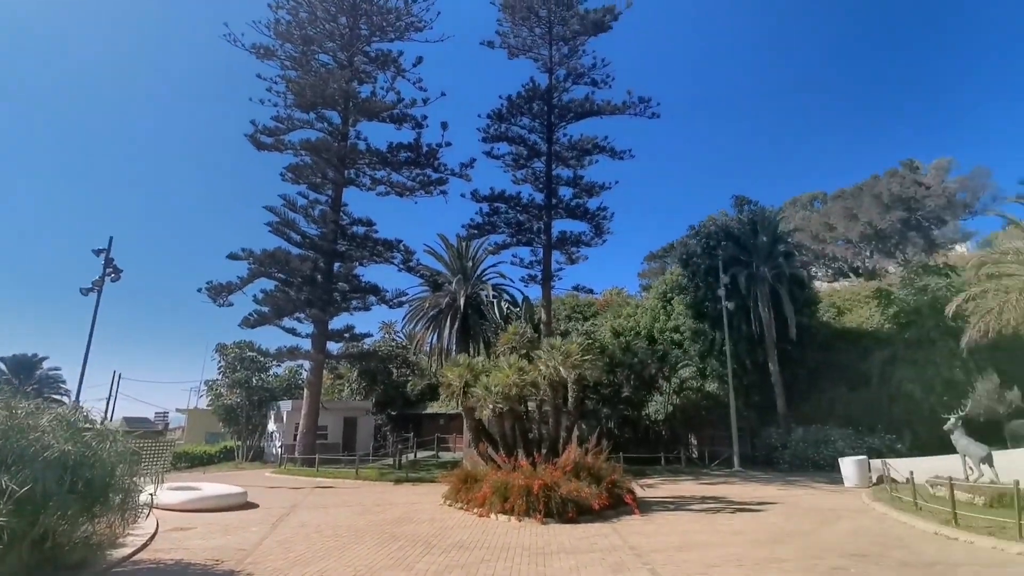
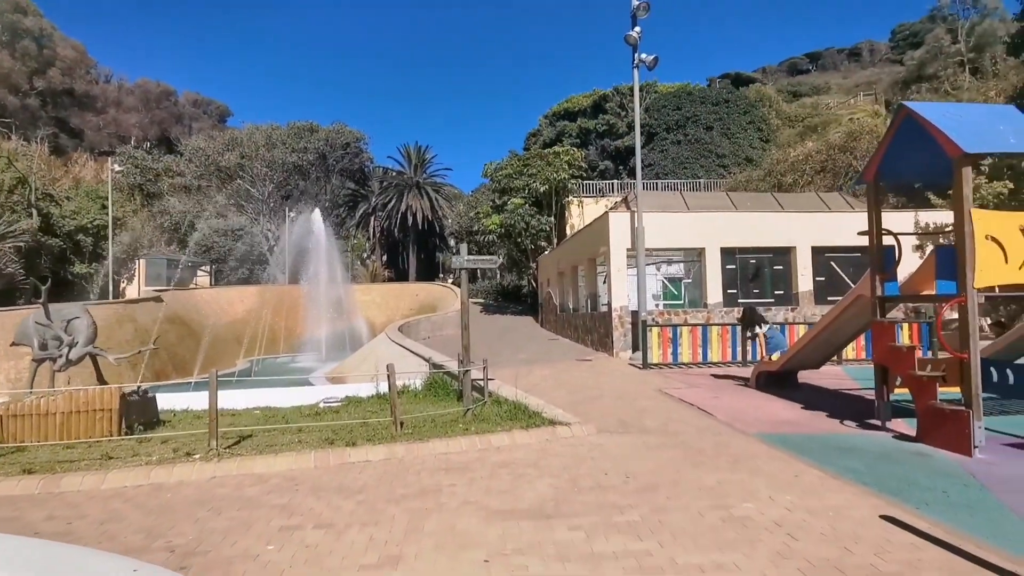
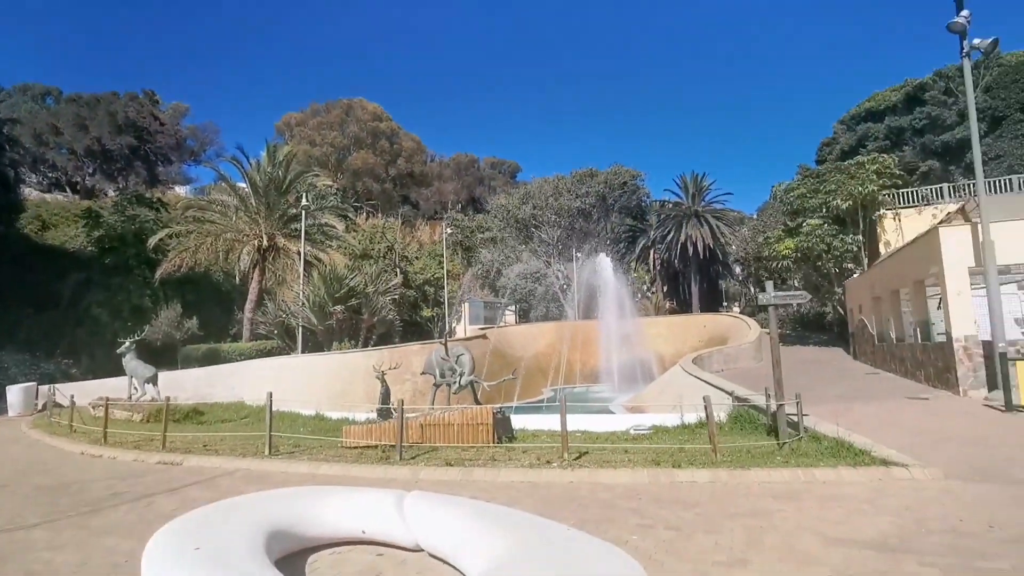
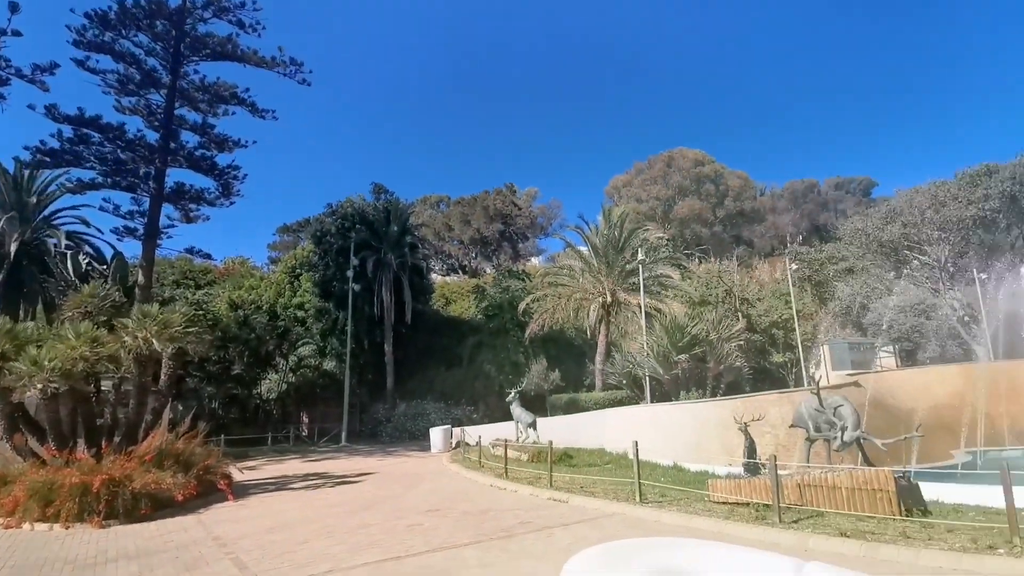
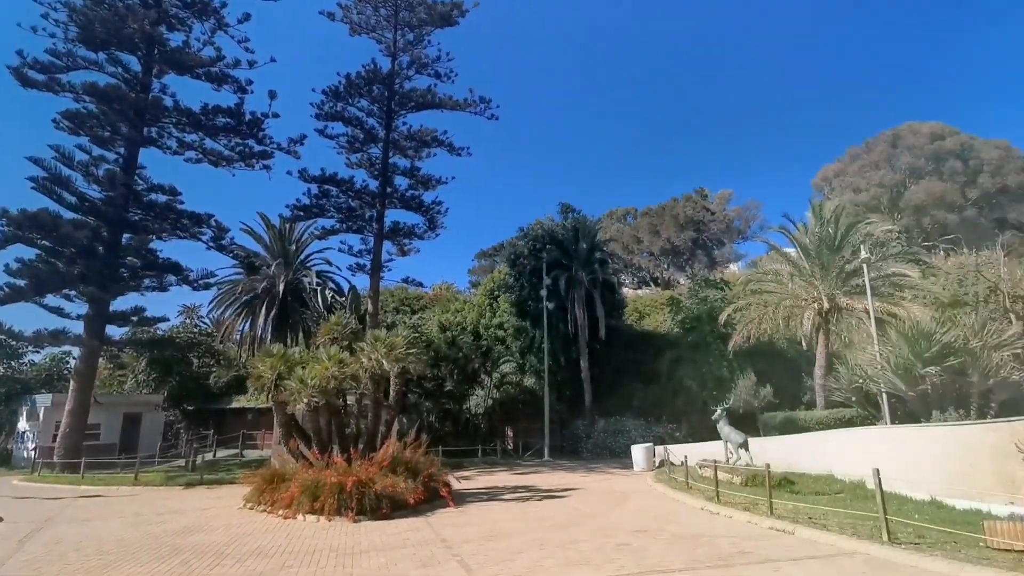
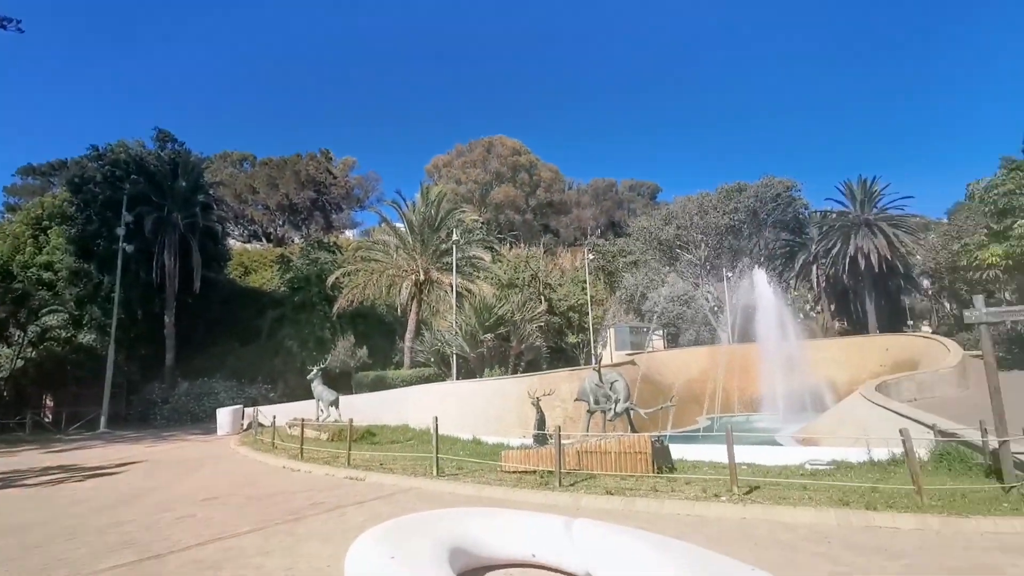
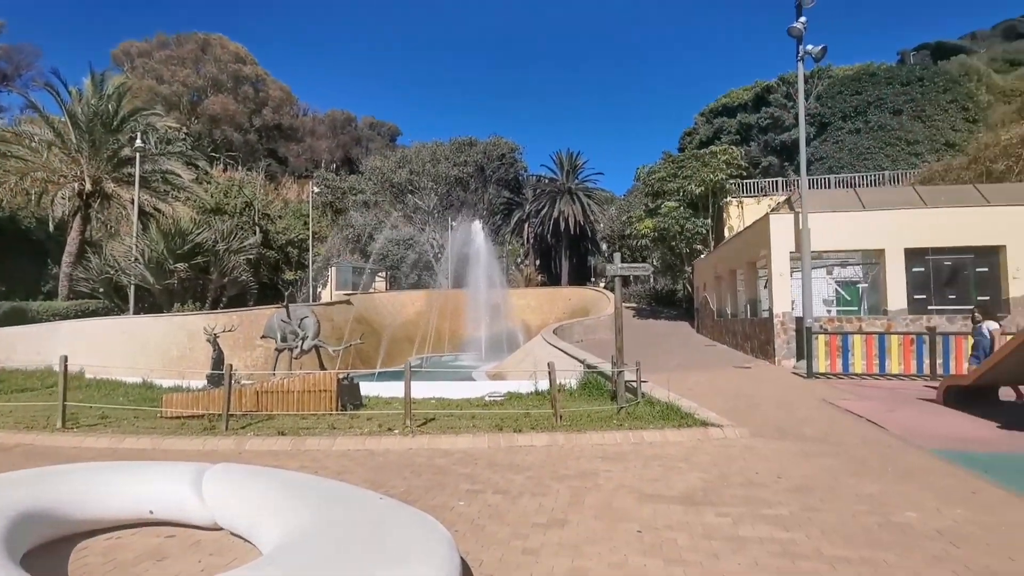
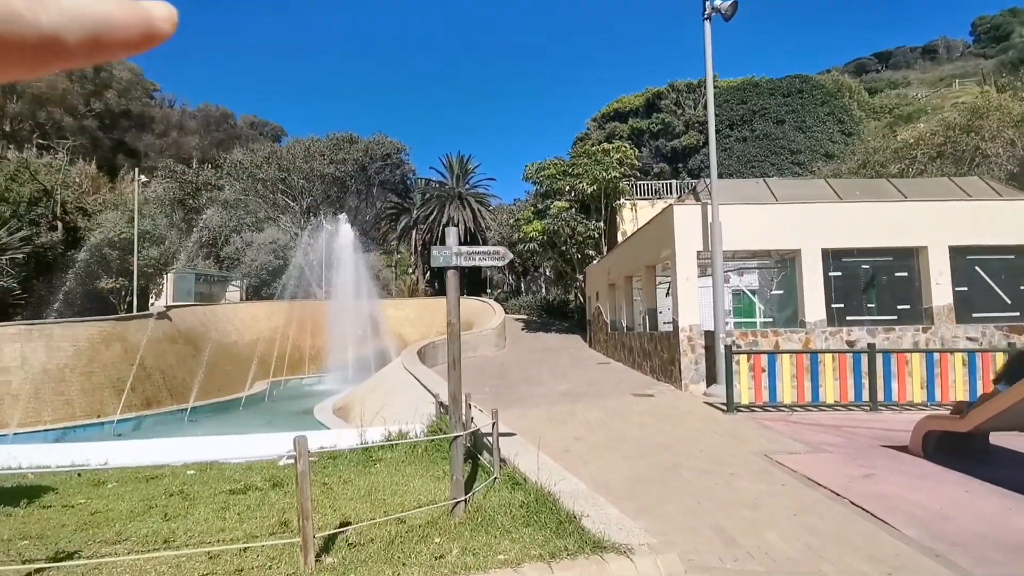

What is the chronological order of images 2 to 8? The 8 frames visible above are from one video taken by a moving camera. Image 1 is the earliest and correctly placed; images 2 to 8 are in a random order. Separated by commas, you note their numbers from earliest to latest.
5, 4, 6, 3, 7, 2, 8
